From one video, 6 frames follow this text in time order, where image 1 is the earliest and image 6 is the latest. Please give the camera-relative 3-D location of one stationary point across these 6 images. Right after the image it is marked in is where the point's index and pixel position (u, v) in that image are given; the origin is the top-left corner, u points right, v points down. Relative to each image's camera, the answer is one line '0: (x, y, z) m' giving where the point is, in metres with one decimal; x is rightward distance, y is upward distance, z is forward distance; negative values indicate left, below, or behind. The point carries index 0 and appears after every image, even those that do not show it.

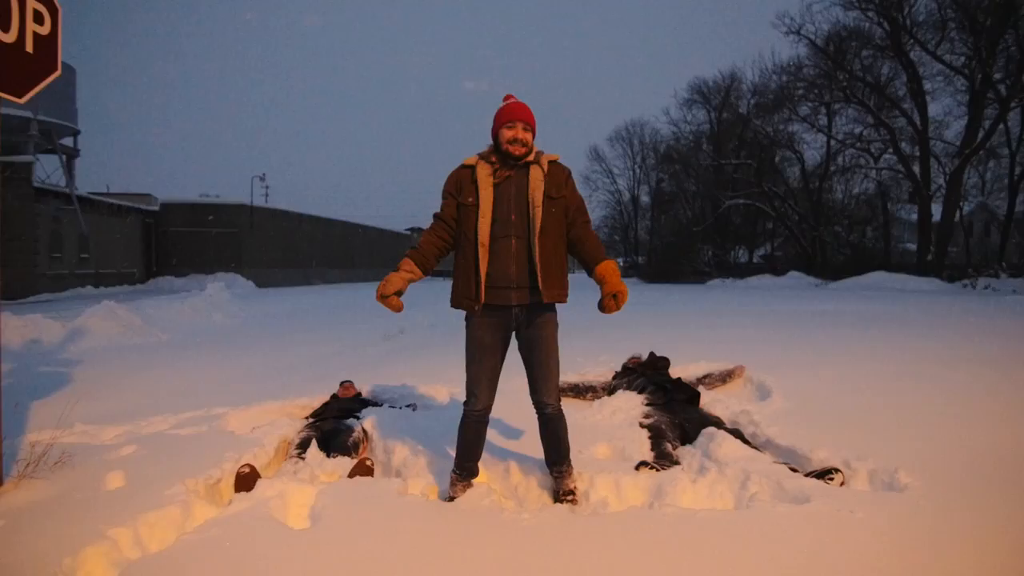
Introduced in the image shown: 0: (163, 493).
0: (-1.4, -0.8, +2.9) m
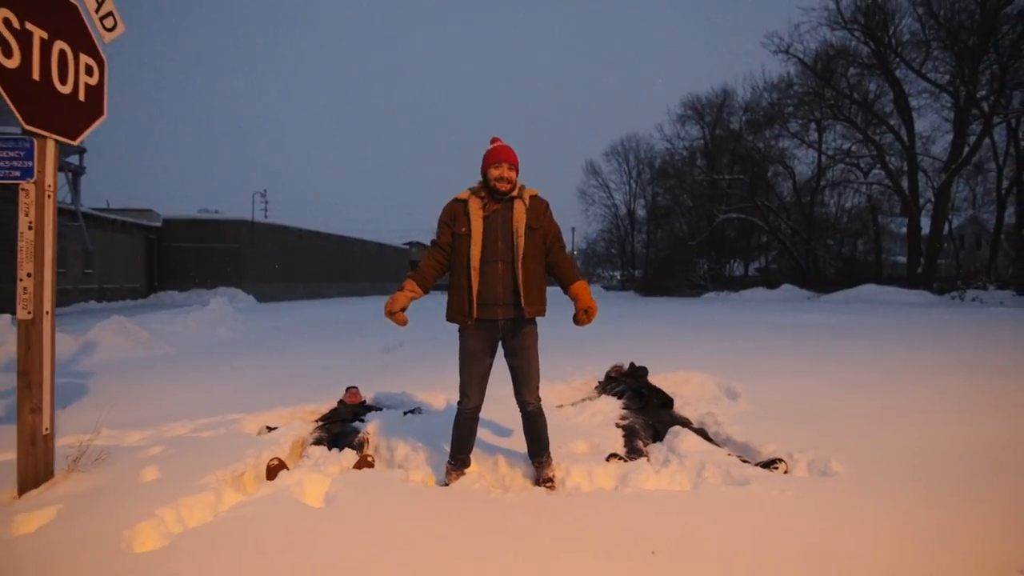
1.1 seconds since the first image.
0: (-1.5, -0.9, +3.3) m
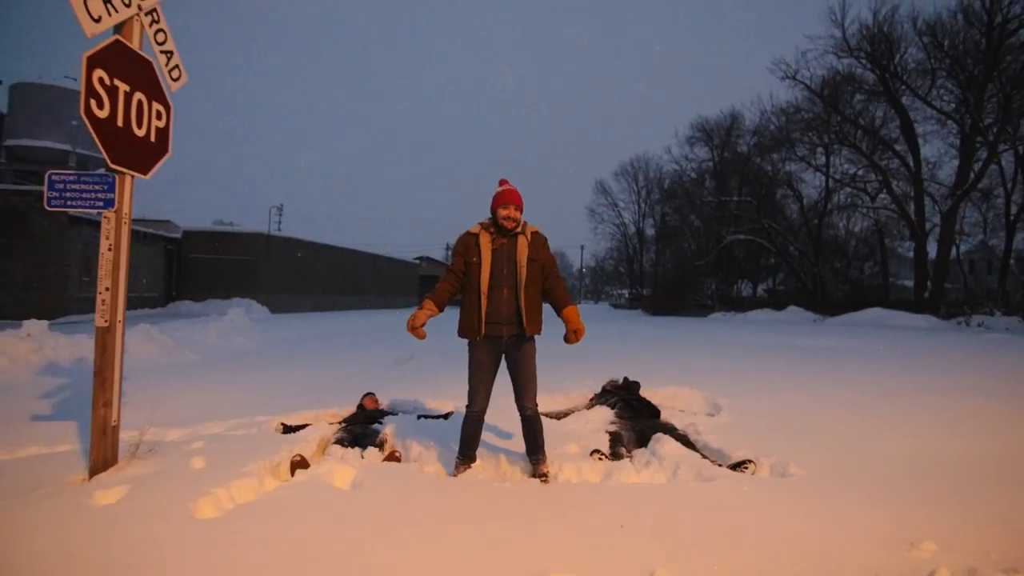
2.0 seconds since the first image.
0: (-1.5, -1.0, +3.9) m
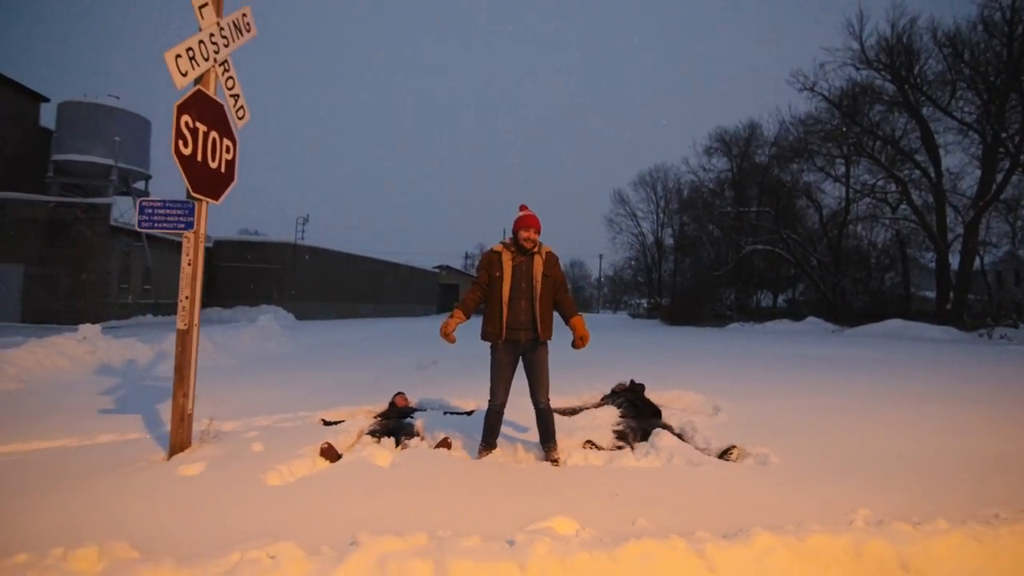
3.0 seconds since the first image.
0: (-1.4, -1.0, +4.5) m
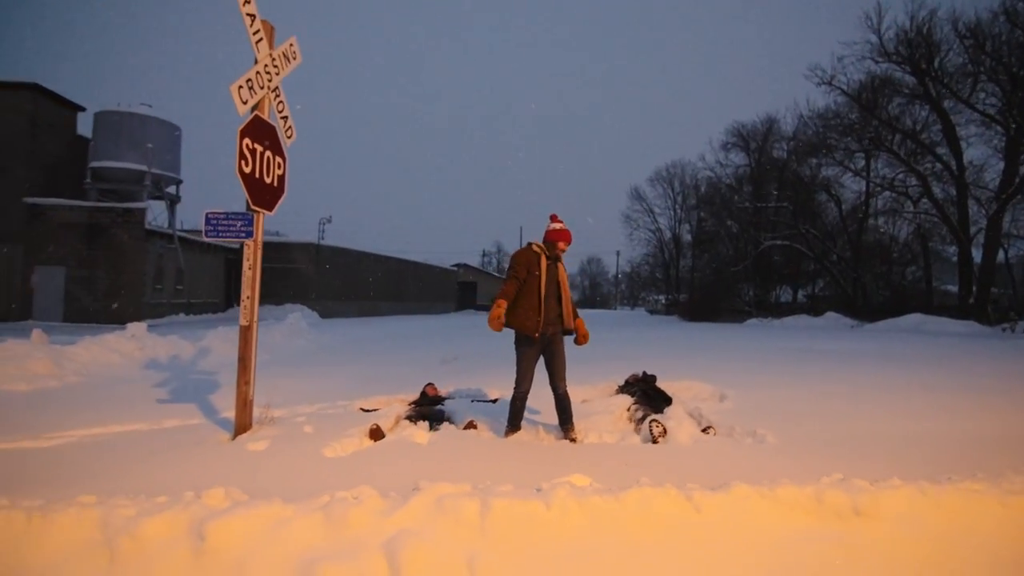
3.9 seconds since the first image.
0: (-1.2, -1.0, +5.1) m
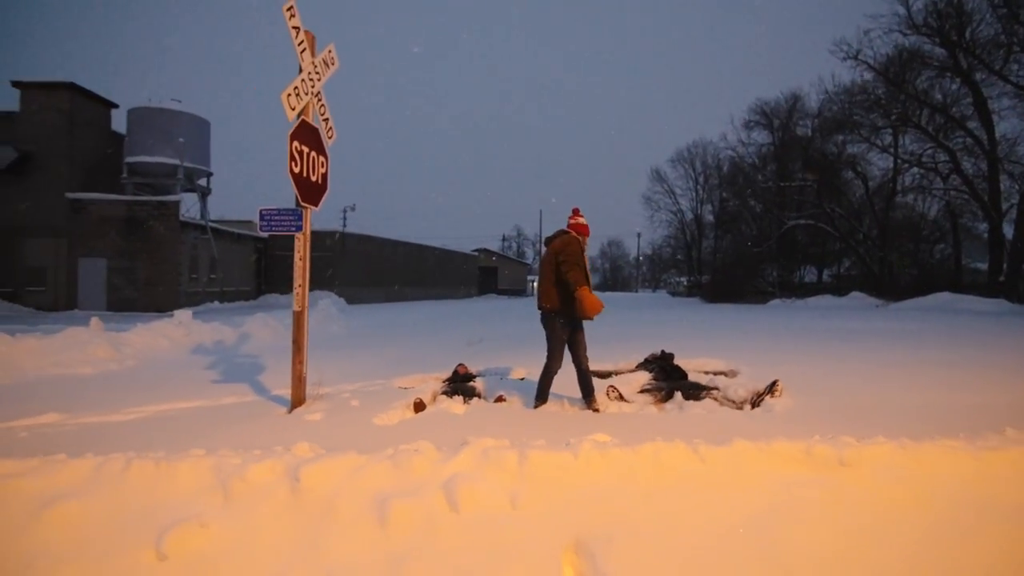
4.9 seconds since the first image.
0: (-1.0, -0.9, +5.6) m
